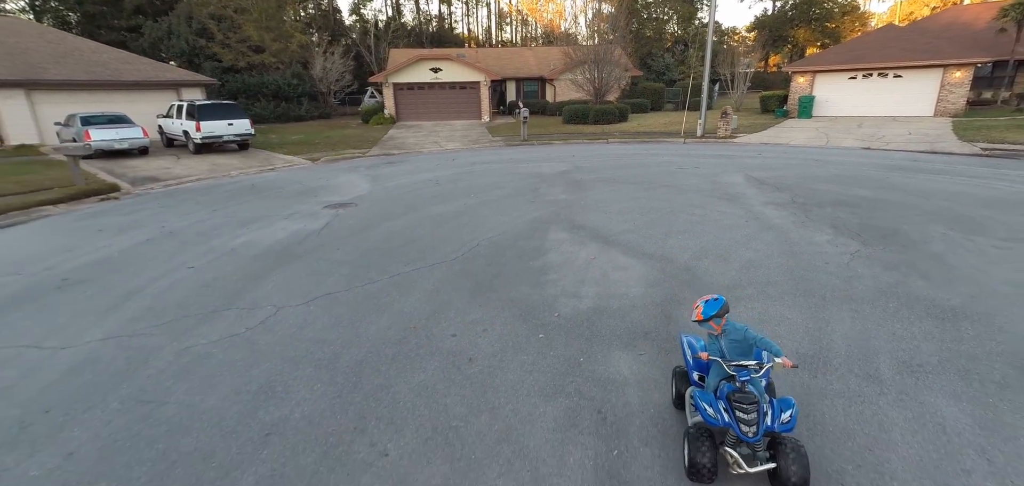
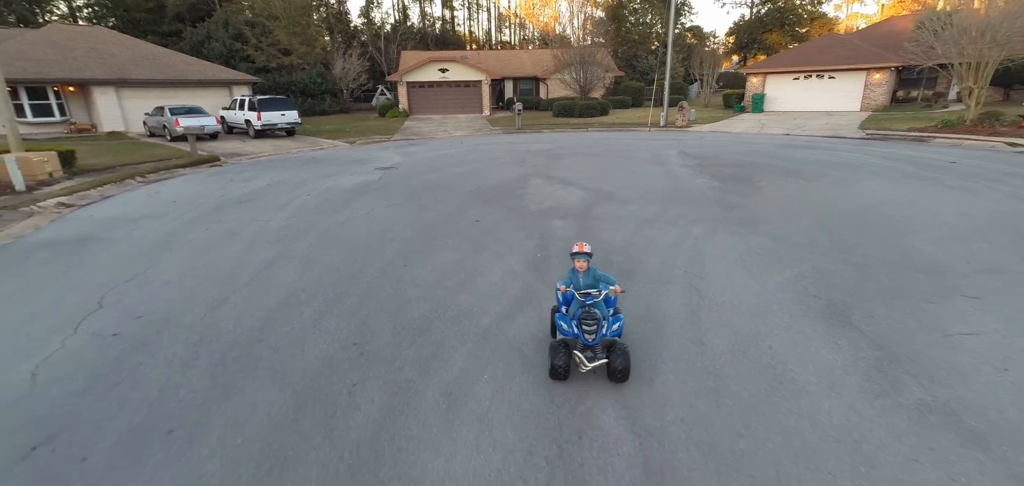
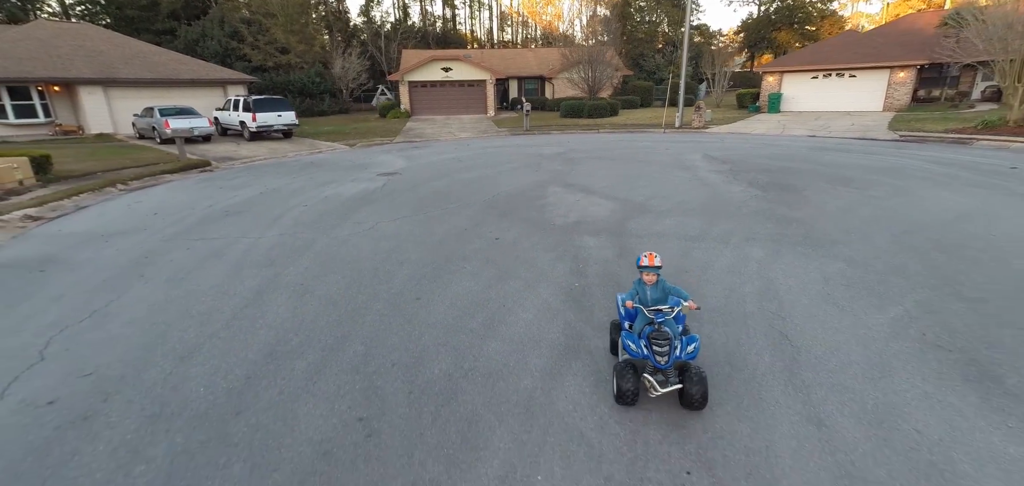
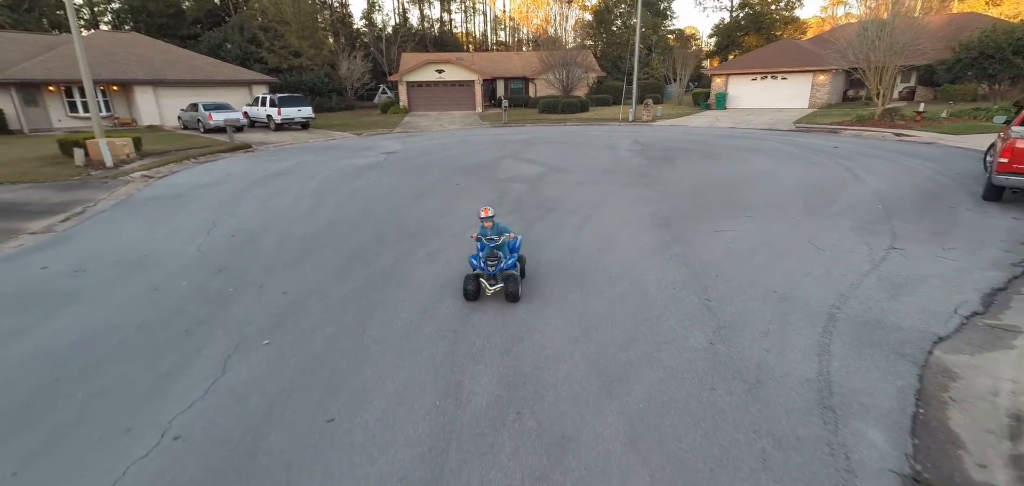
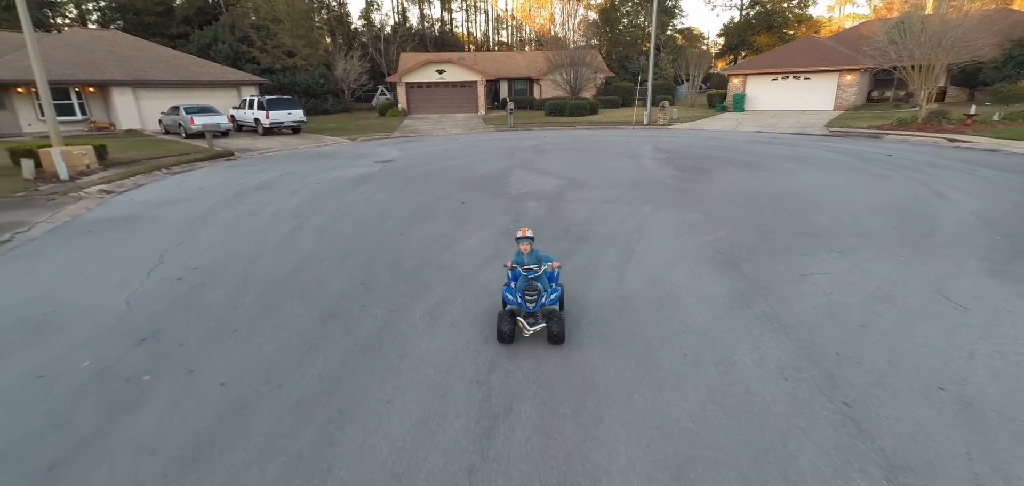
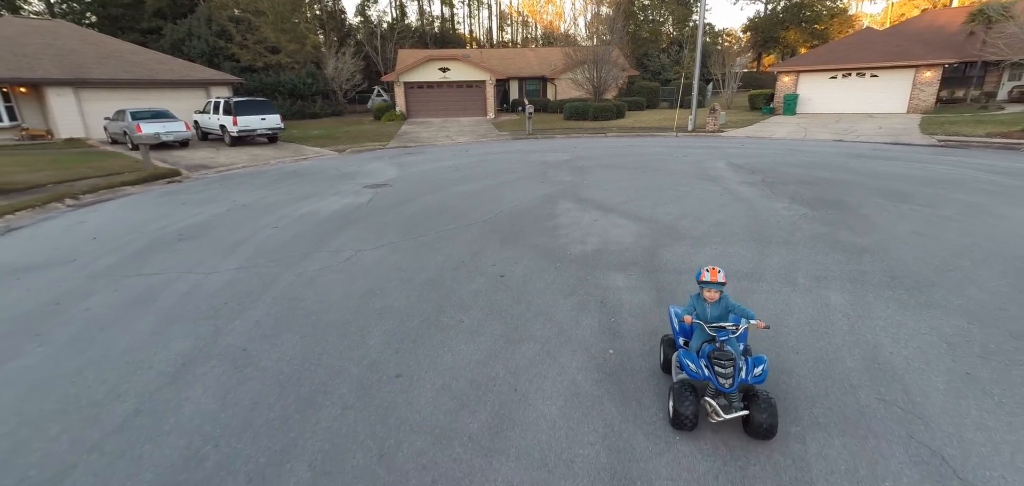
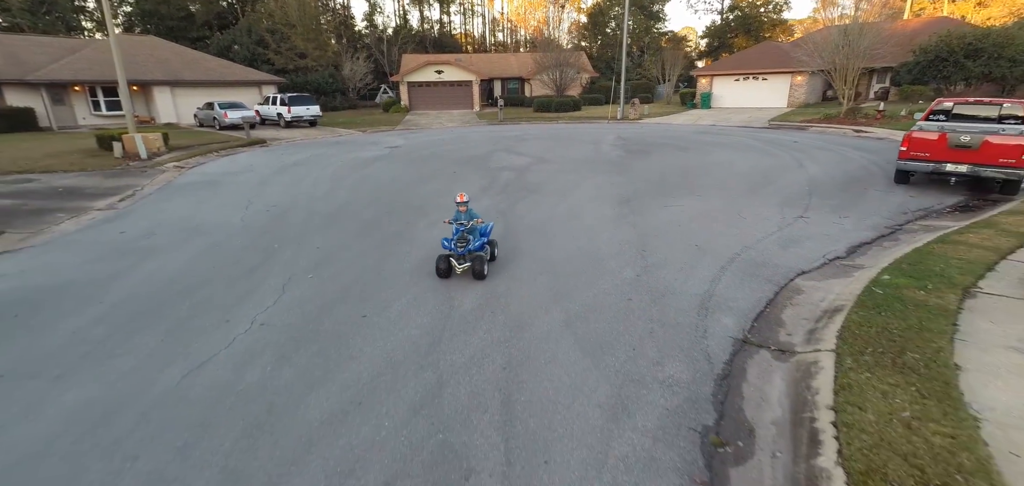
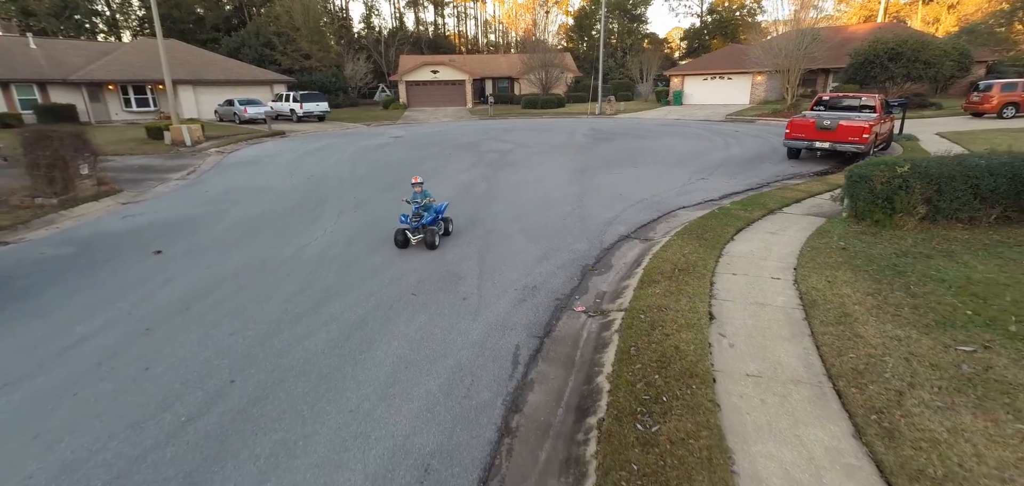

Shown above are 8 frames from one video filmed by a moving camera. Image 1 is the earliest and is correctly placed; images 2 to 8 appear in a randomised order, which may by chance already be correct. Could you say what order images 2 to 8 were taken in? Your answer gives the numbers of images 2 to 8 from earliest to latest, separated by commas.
6, 3, 2, 5, 4, 7, 8
